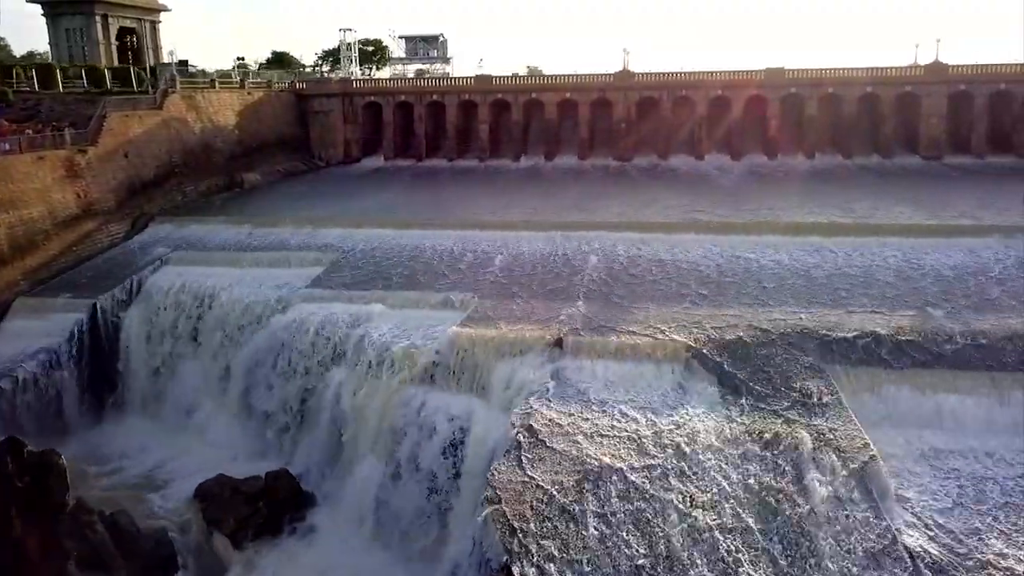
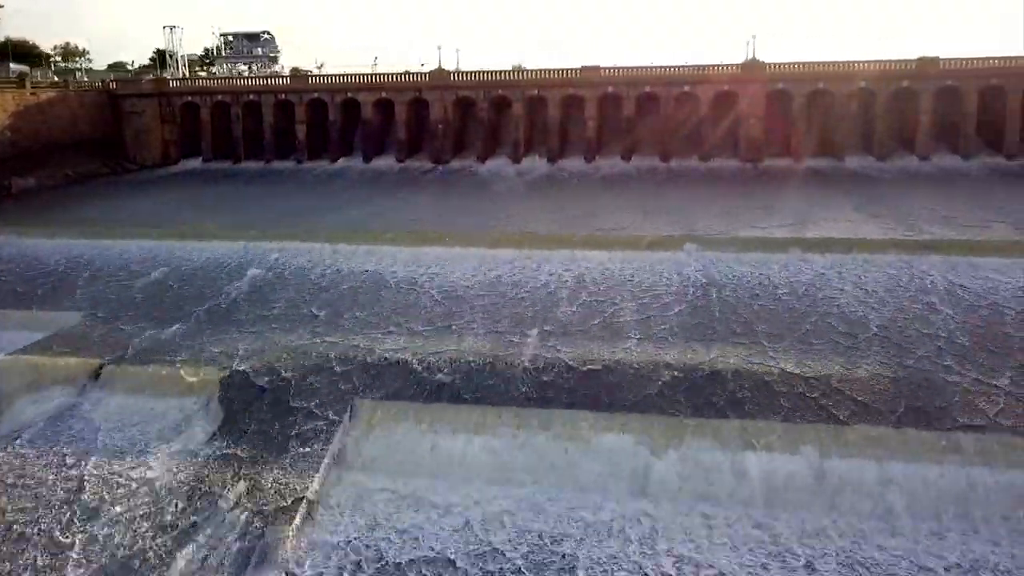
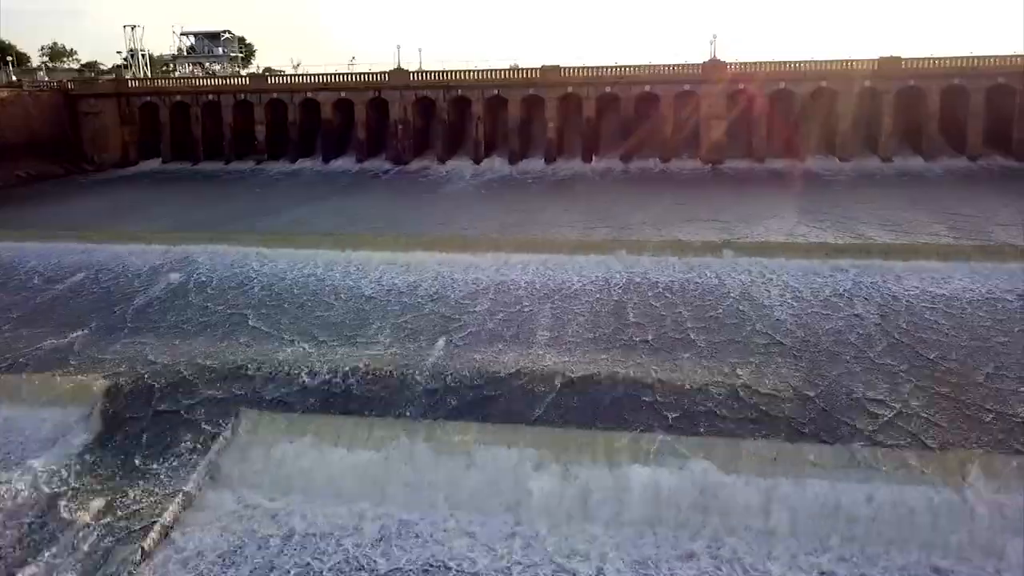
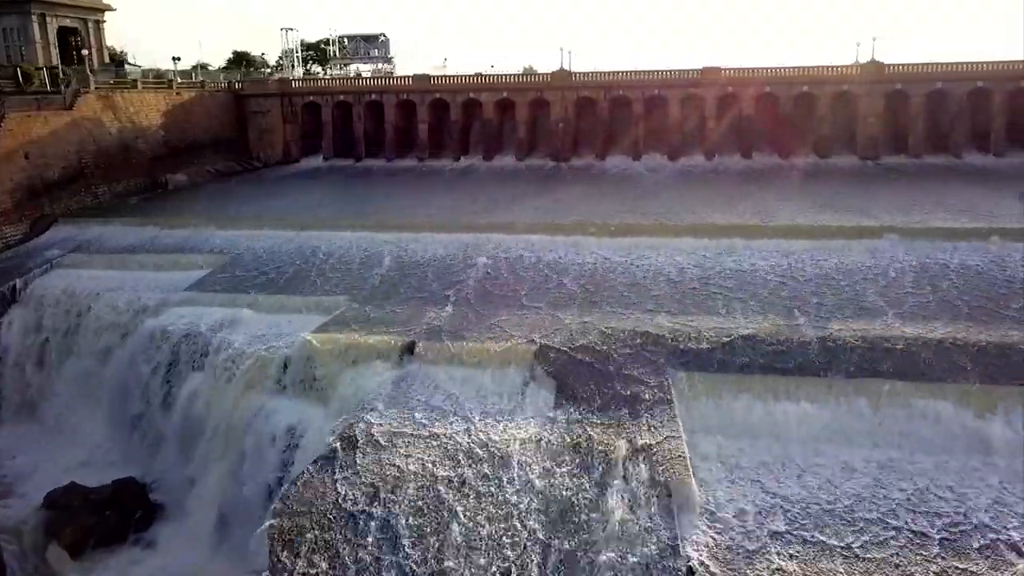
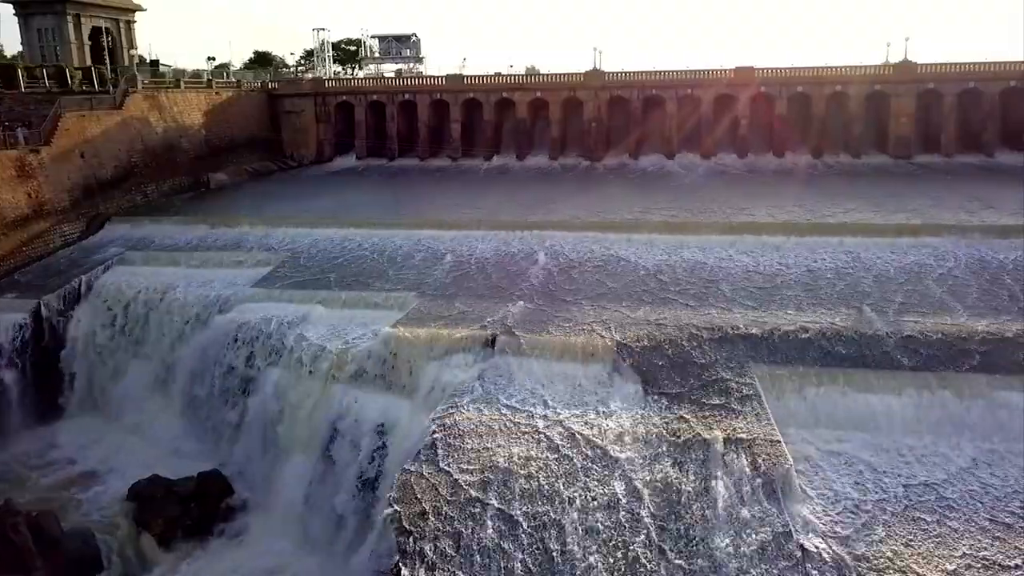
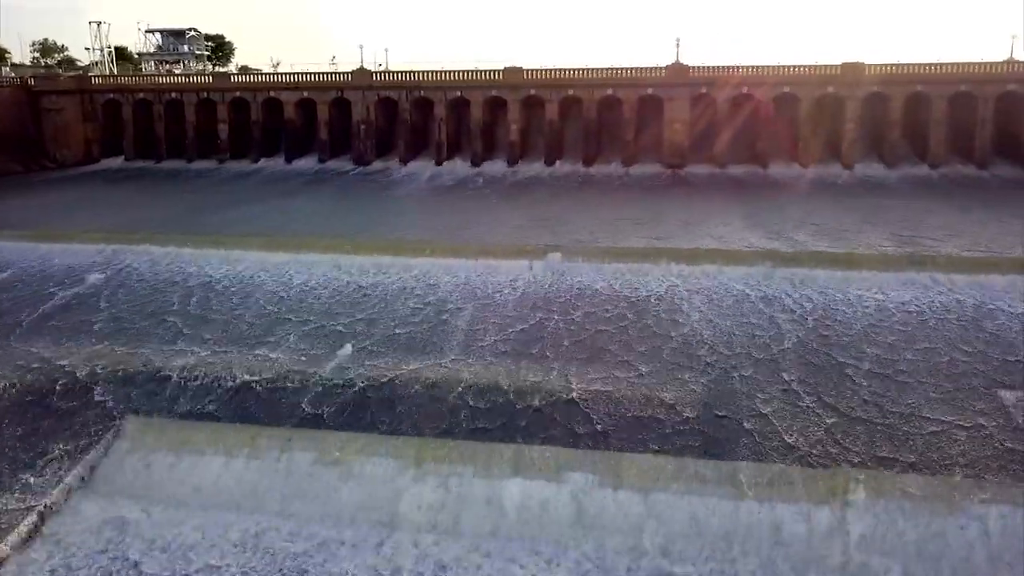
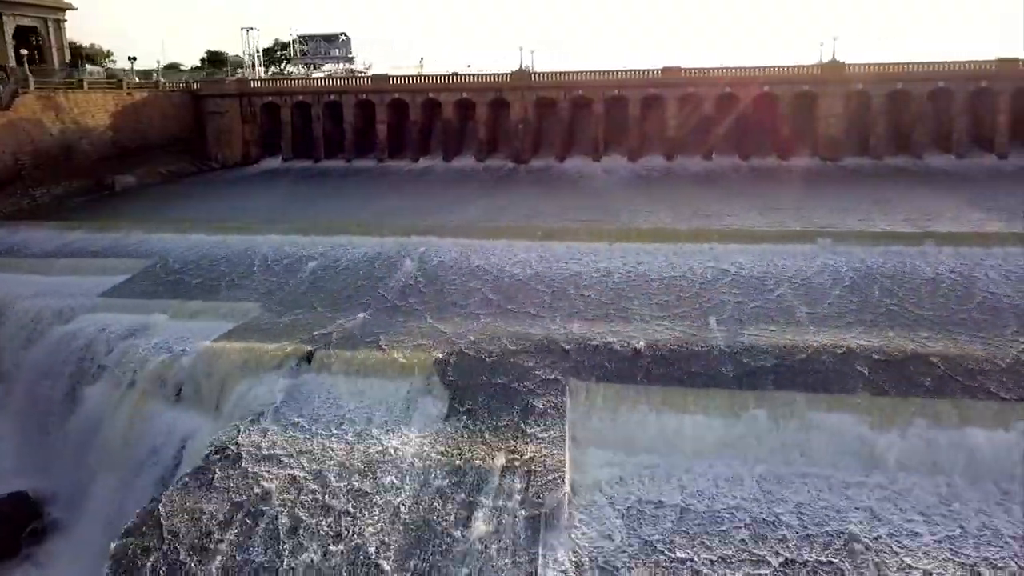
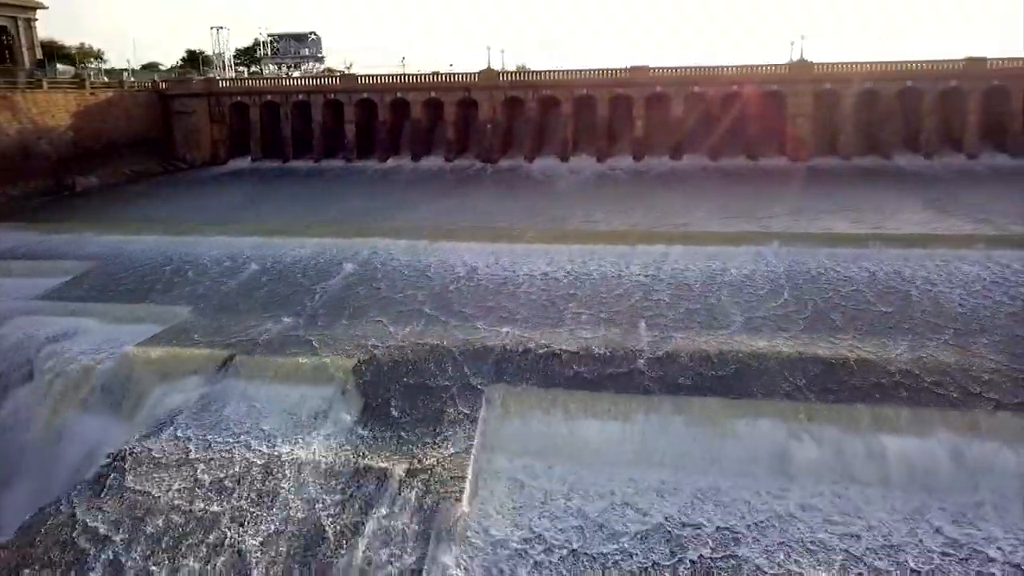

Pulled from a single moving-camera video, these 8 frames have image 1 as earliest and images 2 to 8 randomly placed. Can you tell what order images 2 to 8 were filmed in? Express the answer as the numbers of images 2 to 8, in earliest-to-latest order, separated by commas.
5, 4, 7, 8, 2, 3, 6
